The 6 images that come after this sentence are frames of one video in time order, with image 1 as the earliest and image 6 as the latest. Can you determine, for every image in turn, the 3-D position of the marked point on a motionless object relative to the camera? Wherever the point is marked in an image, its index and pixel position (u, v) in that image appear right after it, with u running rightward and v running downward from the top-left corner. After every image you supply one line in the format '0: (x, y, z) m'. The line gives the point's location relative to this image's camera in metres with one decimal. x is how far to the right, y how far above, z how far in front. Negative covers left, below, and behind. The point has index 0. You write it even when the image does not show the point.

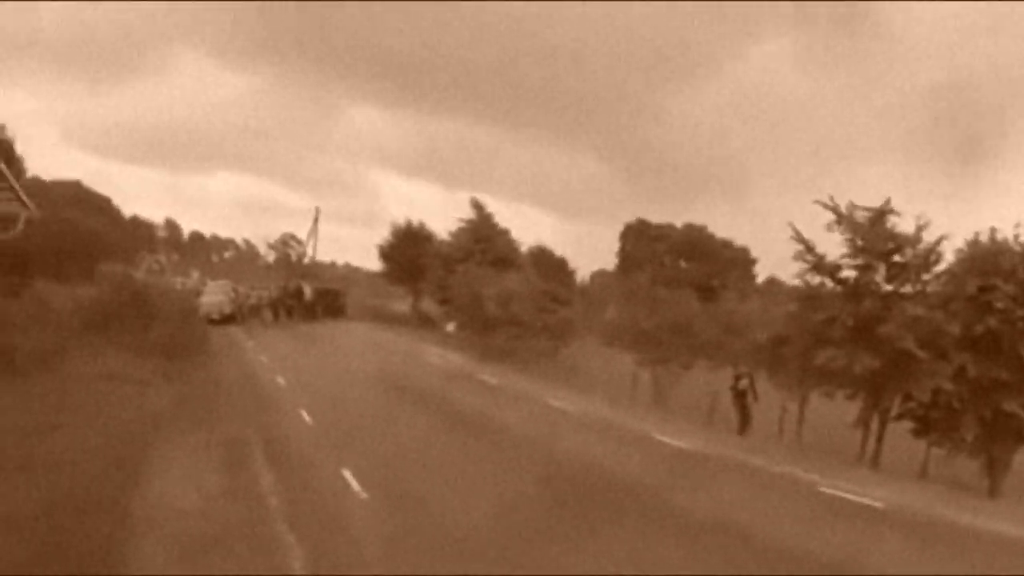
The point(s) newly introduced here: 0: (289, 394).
0: (-2.7, -1.3, +15.9) m
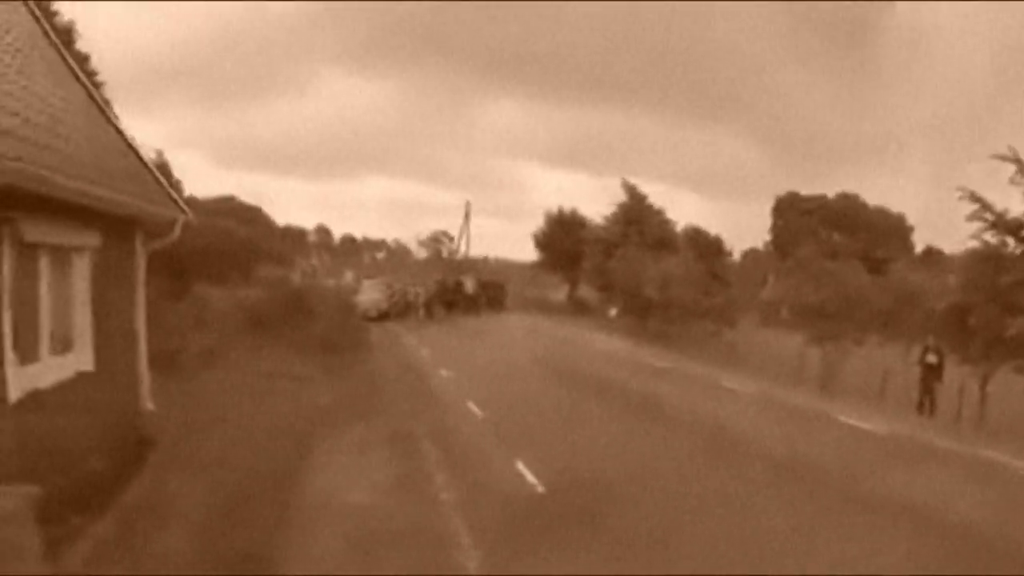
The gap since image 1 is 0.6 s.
0: (-0.7, -1.2, +15.7) m
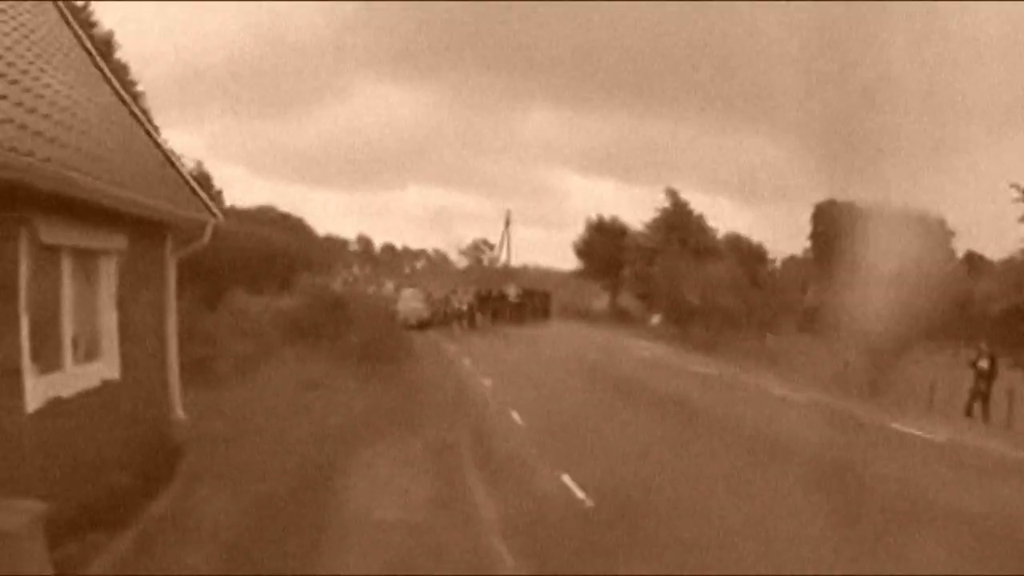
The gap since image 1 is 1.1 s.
0: (-0.2, -1.3, +15.4) m
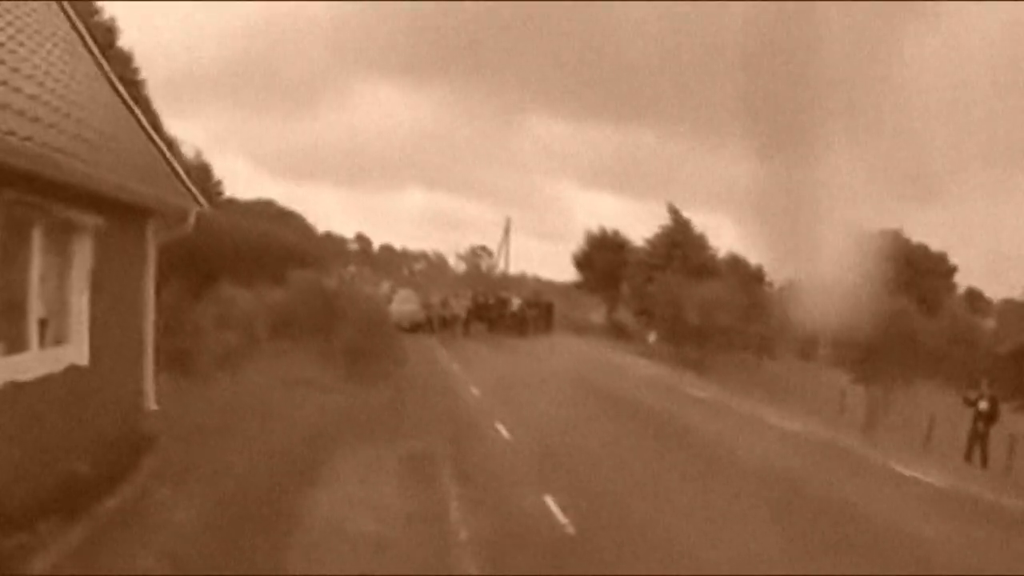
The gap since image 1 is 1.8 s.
0: (-0.4, -1.4, +15.1) m
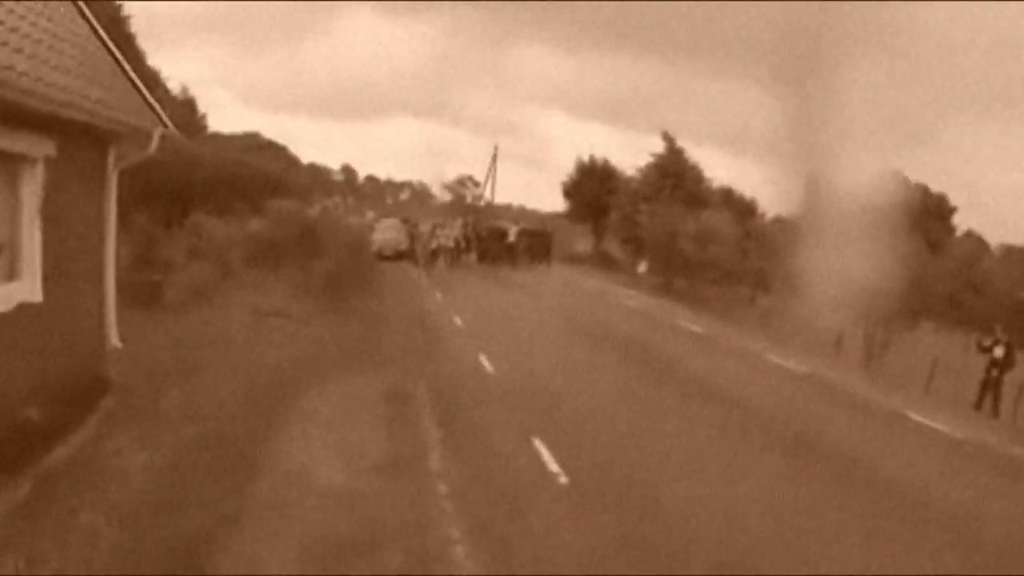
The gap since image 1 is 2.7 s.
0: (-0.5, -0.6, +14.7) m
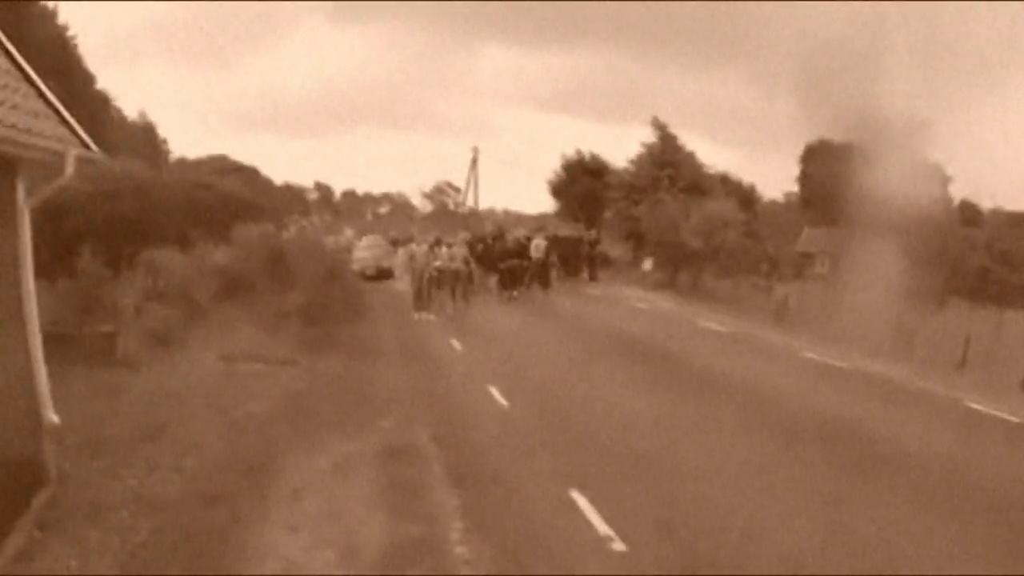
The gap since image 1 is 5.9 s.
0: (-0.5, -0.8, +13.5) m
